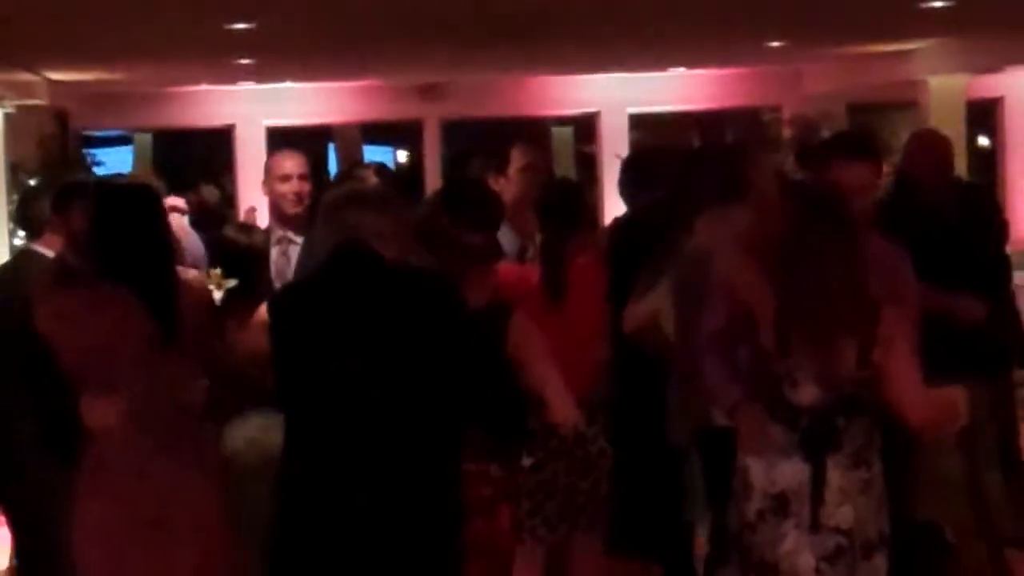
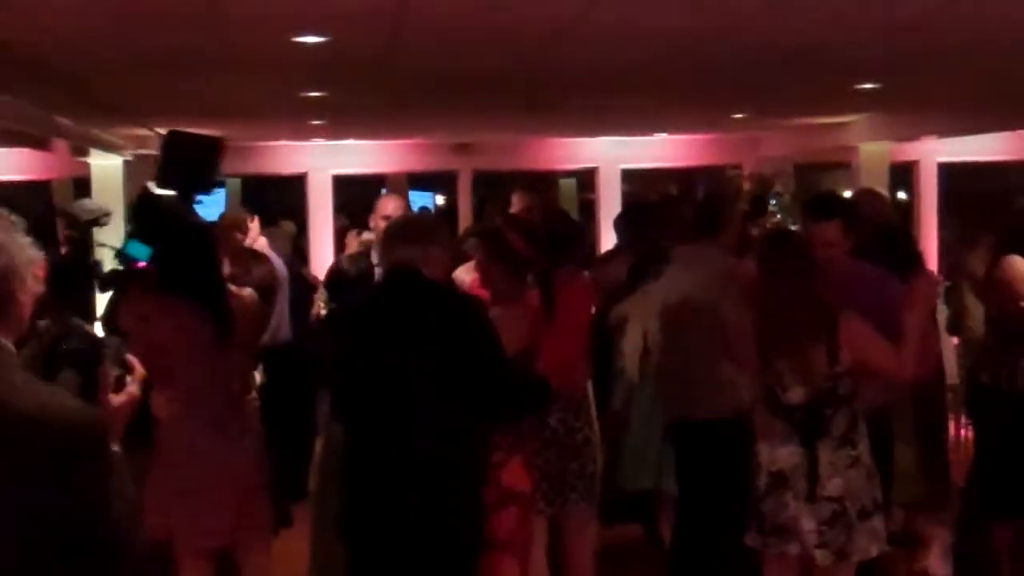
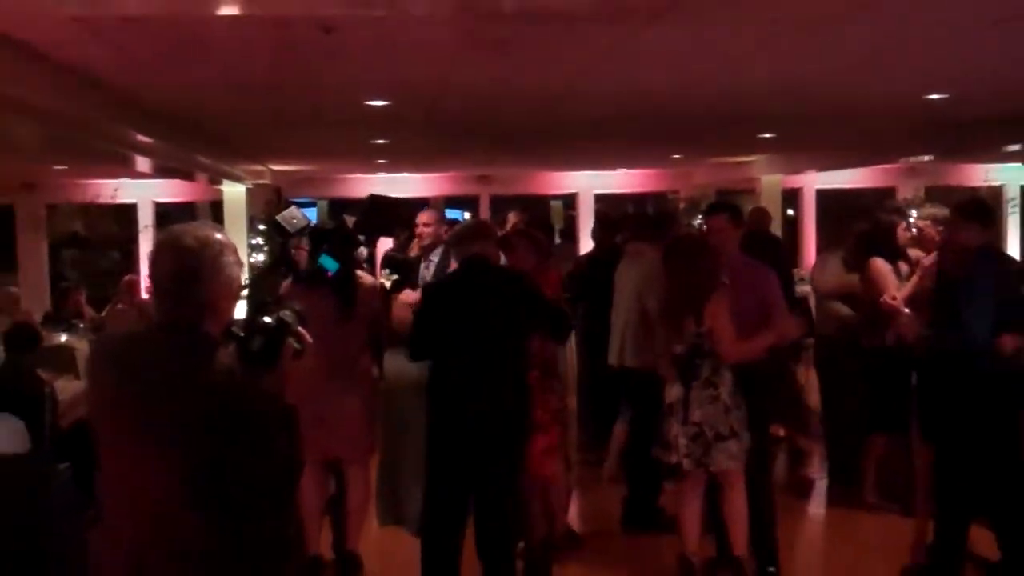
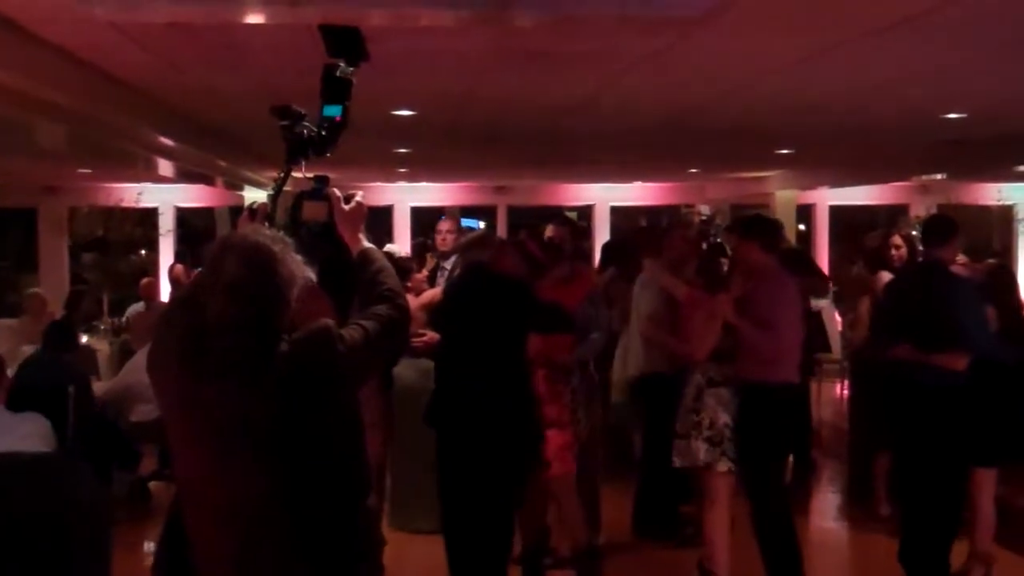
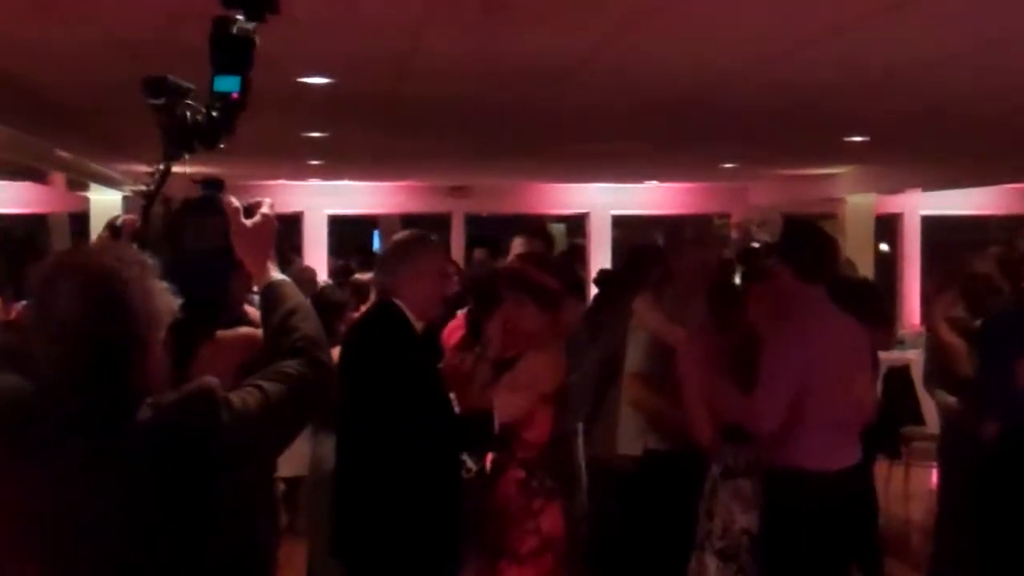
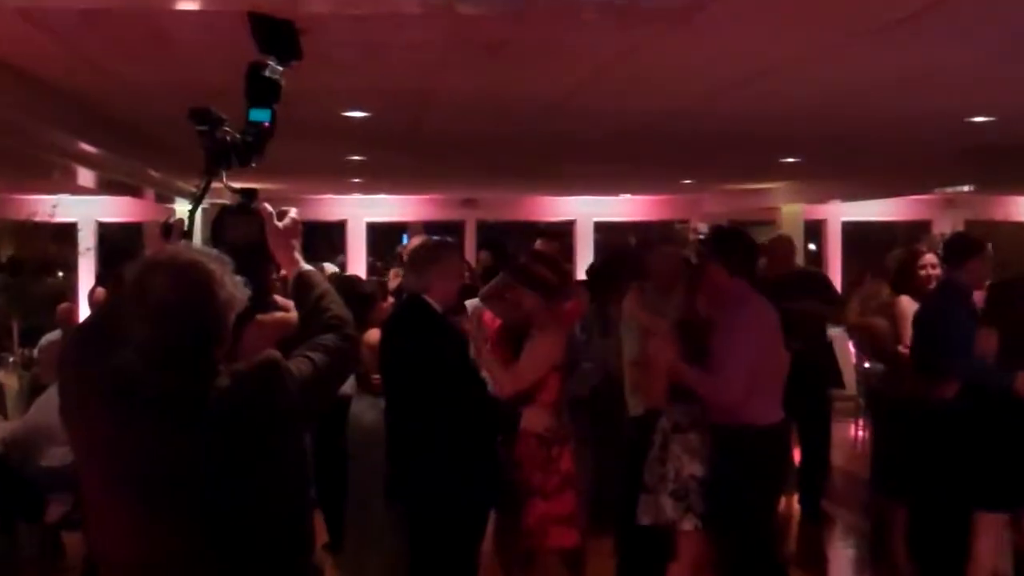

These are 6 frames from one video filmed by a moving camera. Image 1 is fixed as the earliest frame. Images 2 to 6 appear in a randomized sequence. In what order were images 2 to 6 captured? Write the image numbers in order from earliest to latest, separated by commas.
2, 3, 4, 6, 5
